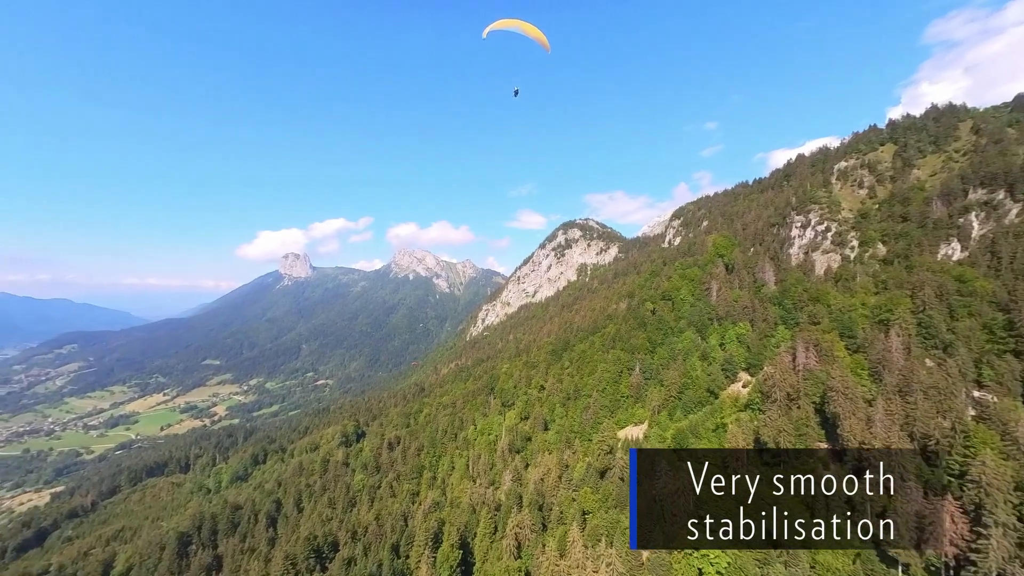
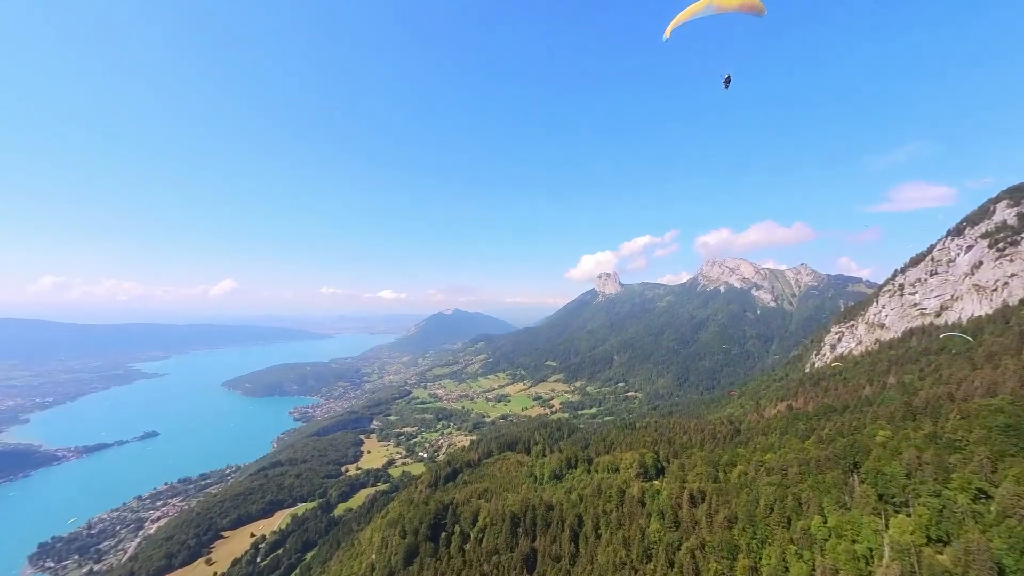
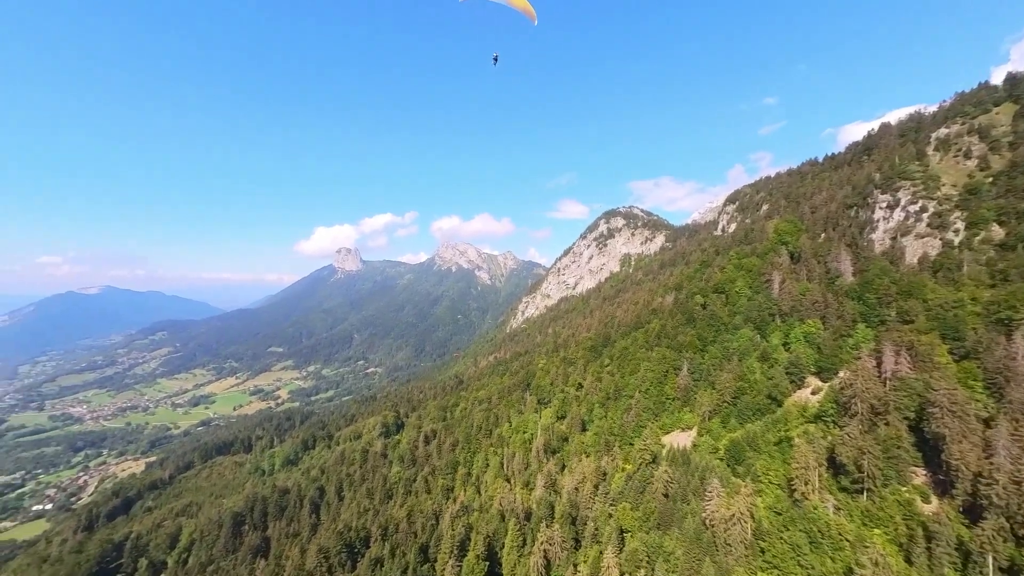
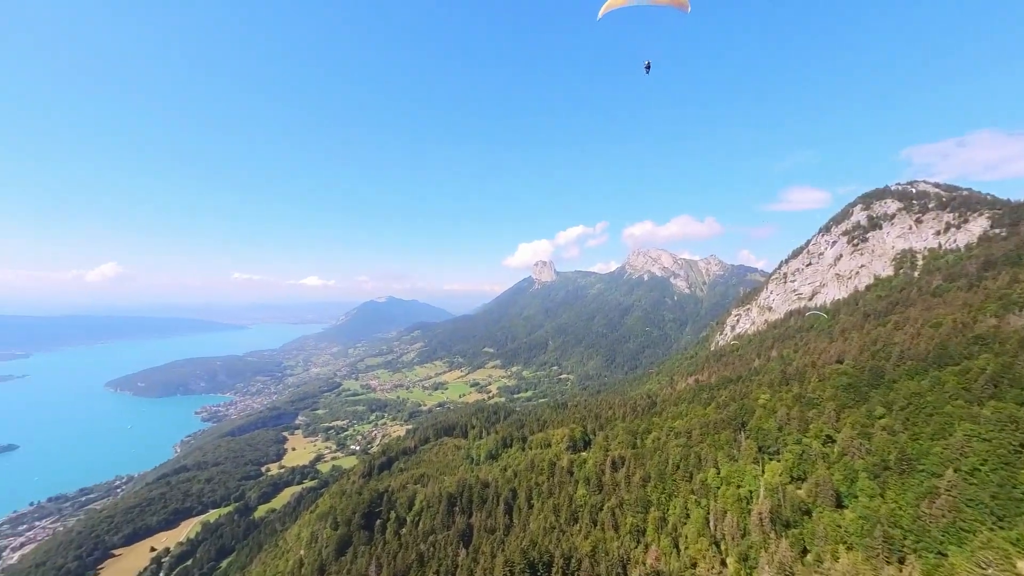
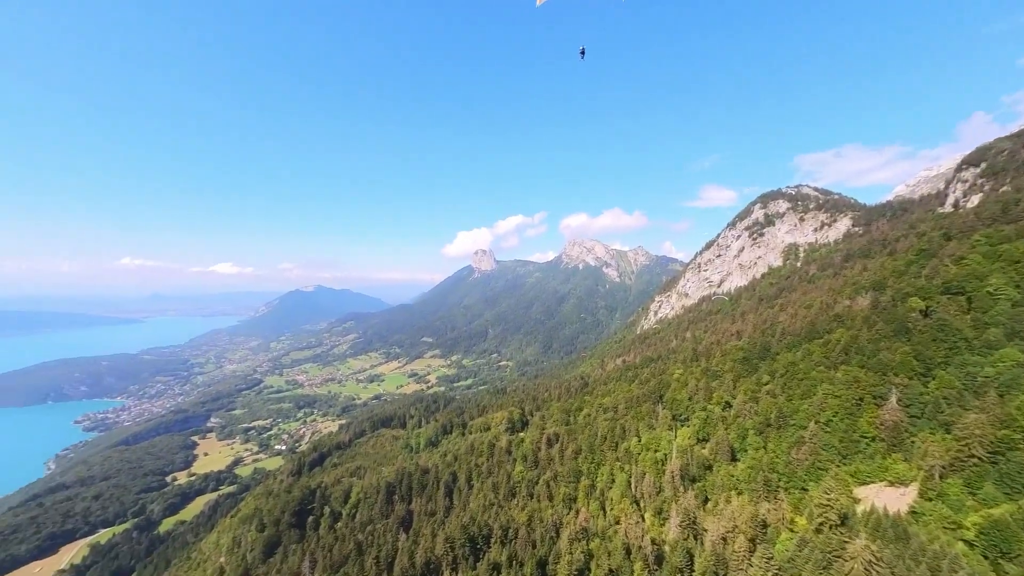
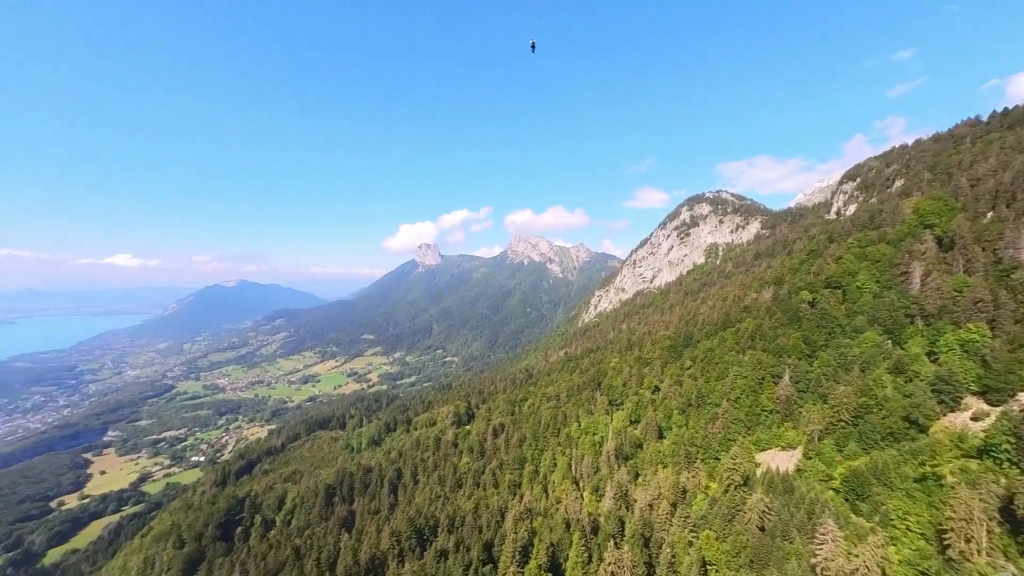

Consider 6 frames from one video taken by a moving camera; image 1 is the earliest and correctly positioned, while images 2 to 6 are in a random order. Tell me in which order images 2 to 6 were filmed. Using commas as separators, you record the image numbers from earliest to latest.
3, 6, 5, 4, 2
